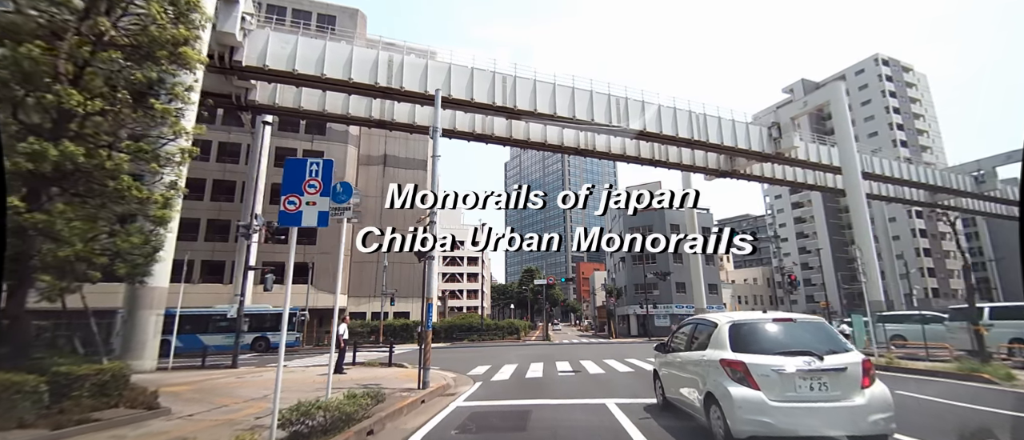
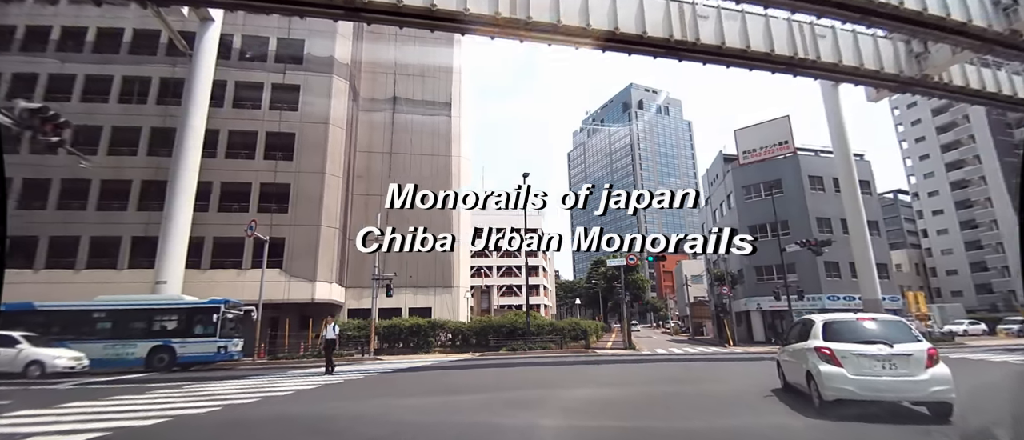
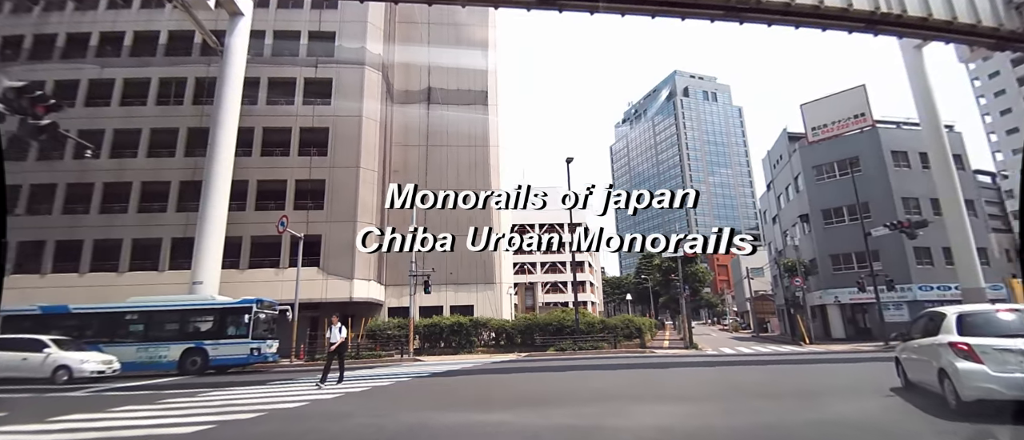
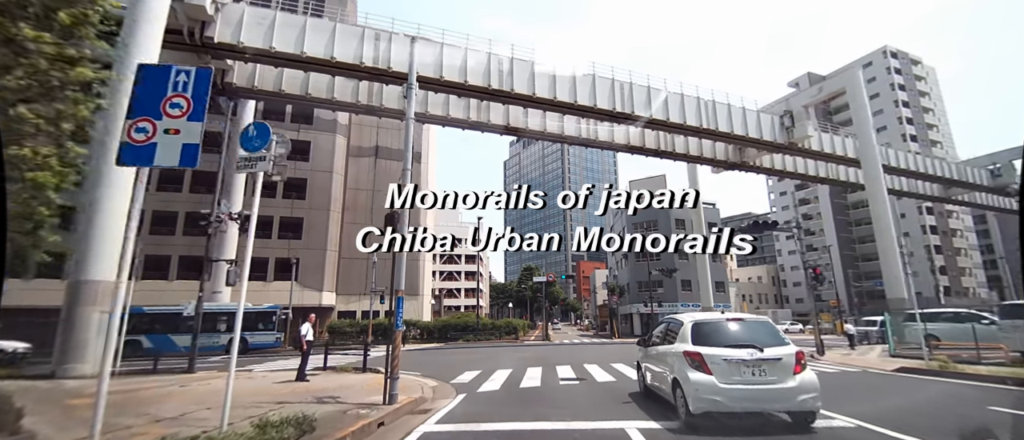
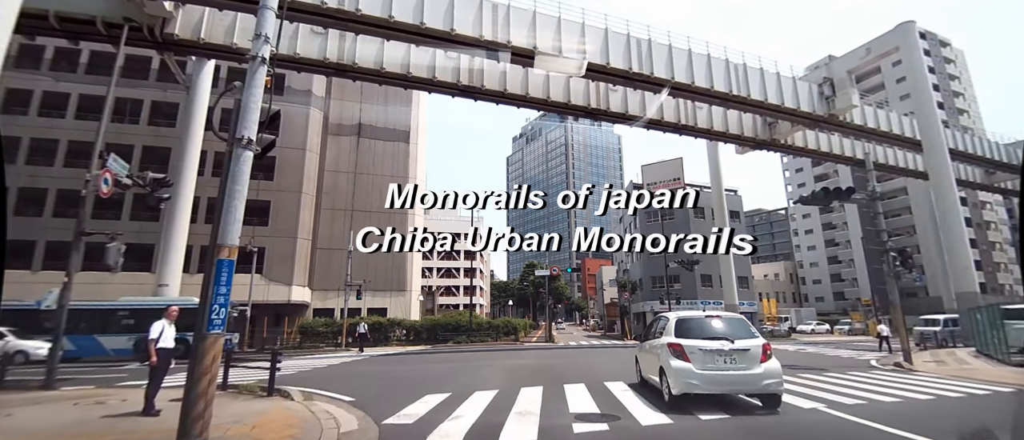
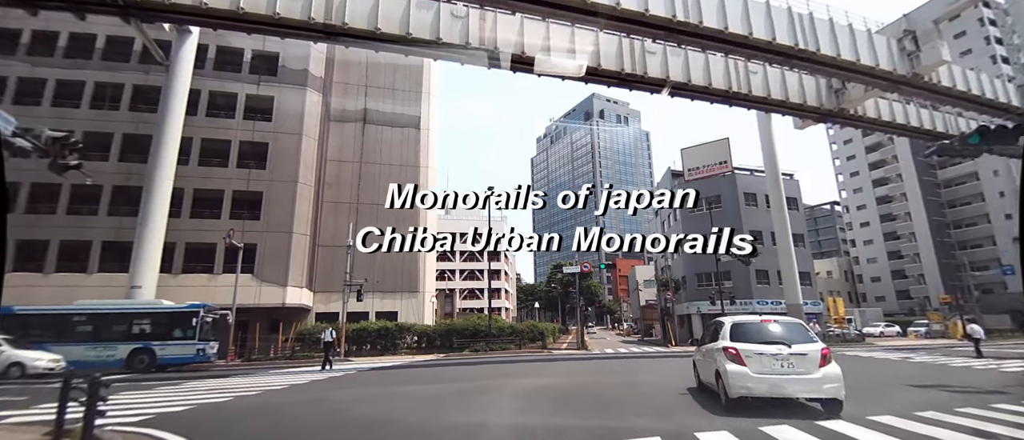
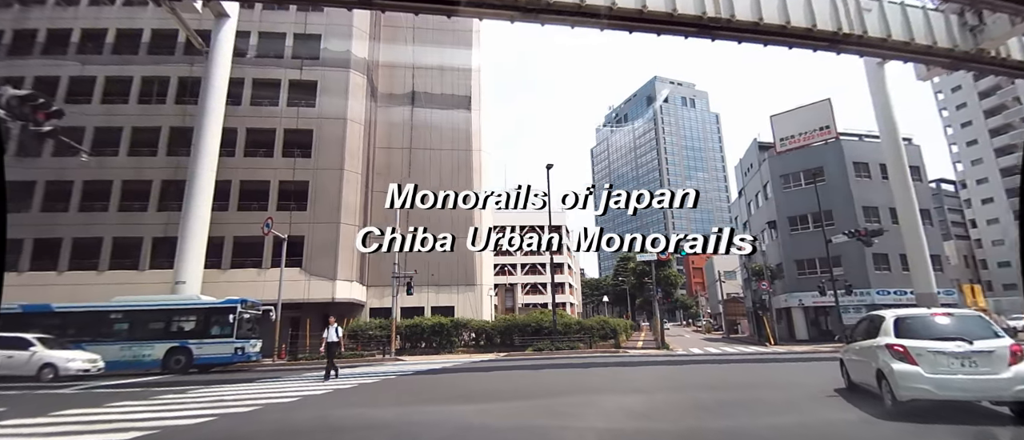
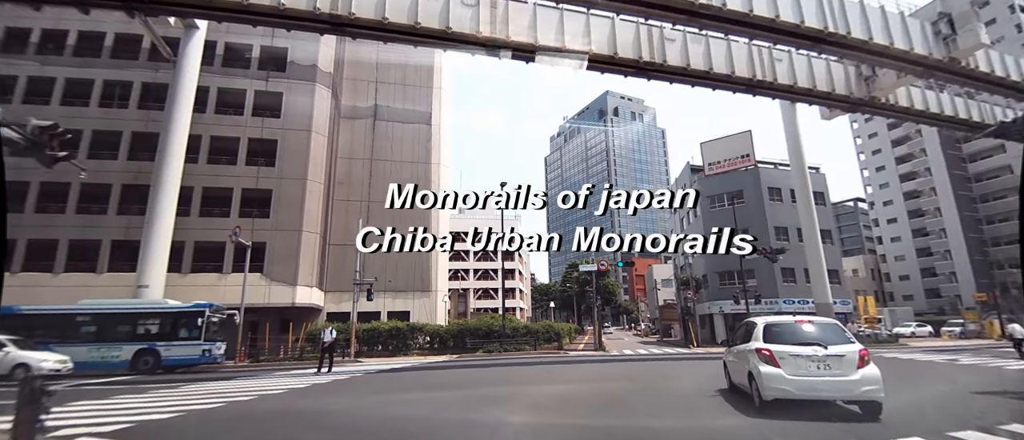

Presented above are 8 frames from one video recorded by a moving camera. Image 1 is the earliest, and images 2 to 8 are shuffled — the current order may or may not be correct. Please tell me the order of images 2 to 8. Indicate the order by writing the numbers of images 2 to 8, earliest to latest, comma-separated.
4, 5, 6, 8, 2, 7, 3
